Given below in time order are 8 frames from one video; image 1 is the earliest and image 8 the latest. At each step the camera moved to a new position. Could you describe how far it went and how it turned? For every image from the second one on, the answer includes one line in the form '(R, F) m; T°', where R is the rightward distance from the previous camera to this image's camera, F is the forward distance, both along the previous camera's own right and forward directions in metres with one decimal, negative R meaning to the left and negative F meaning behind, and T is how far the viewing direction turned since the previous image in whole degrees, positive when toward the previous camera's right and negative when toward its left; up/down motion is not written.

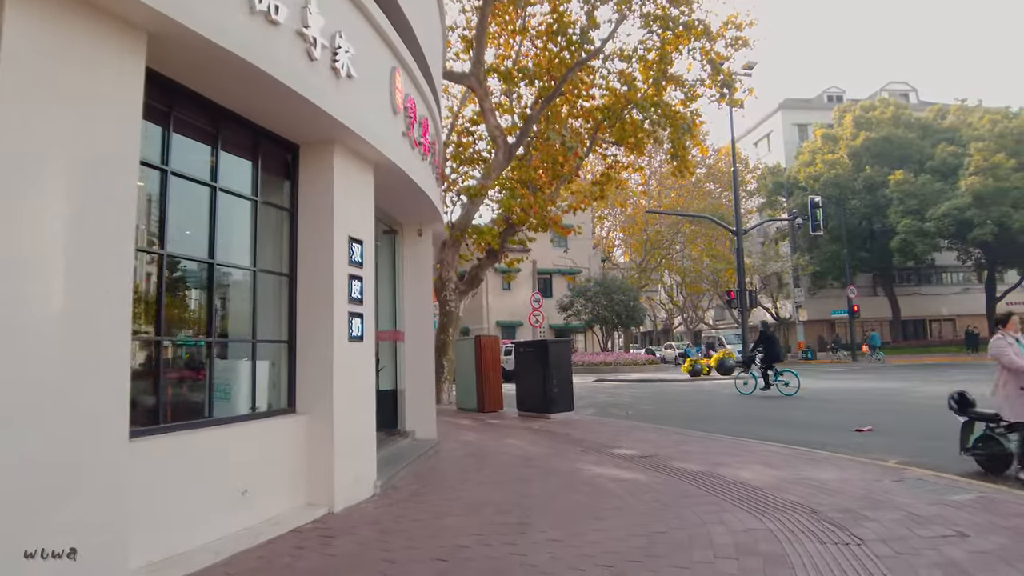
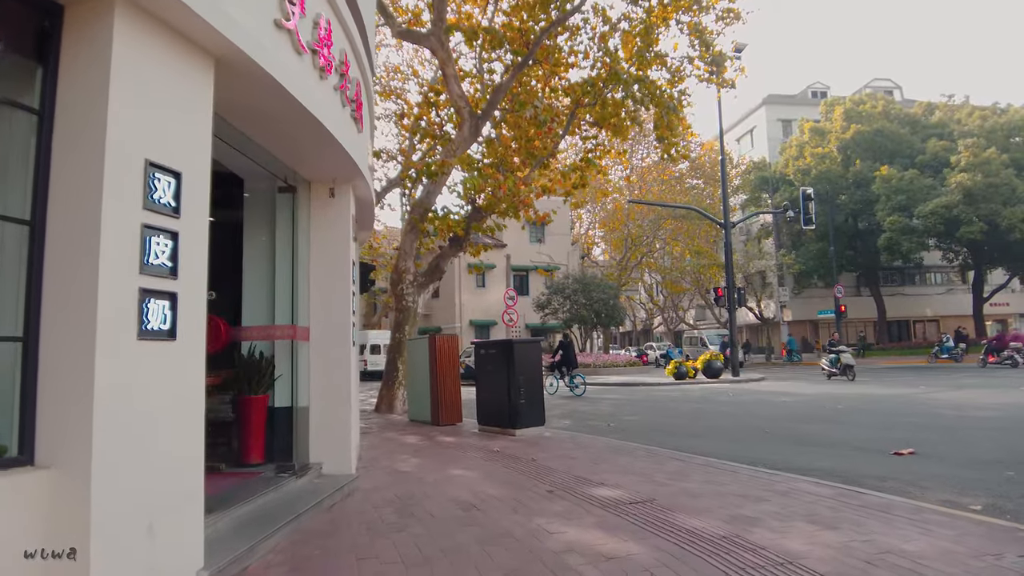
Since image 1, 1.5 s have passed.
(+0.3, +2.1) m; +2°
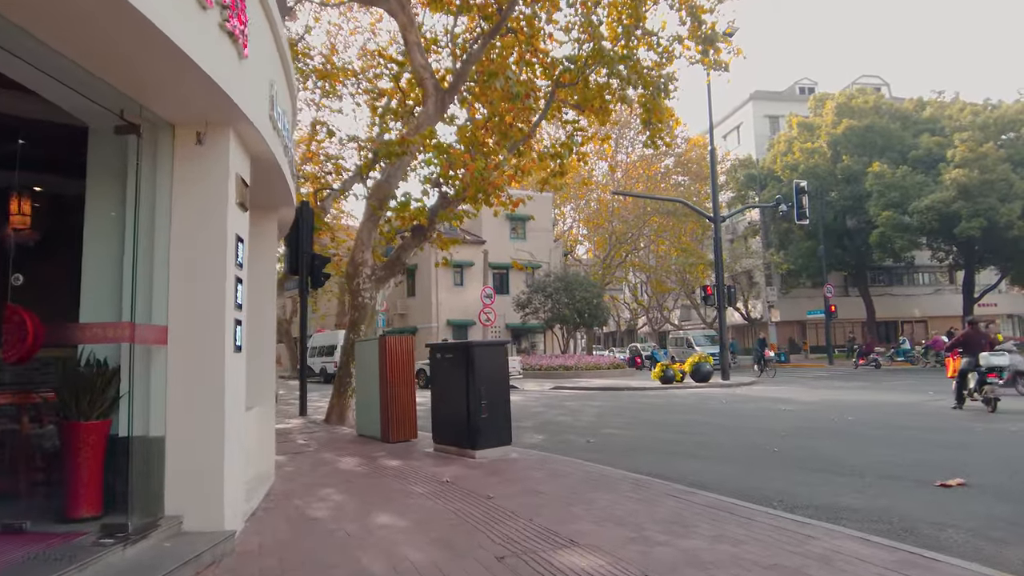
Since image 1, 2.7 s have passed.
(+0.3, +1.6) m; +1°
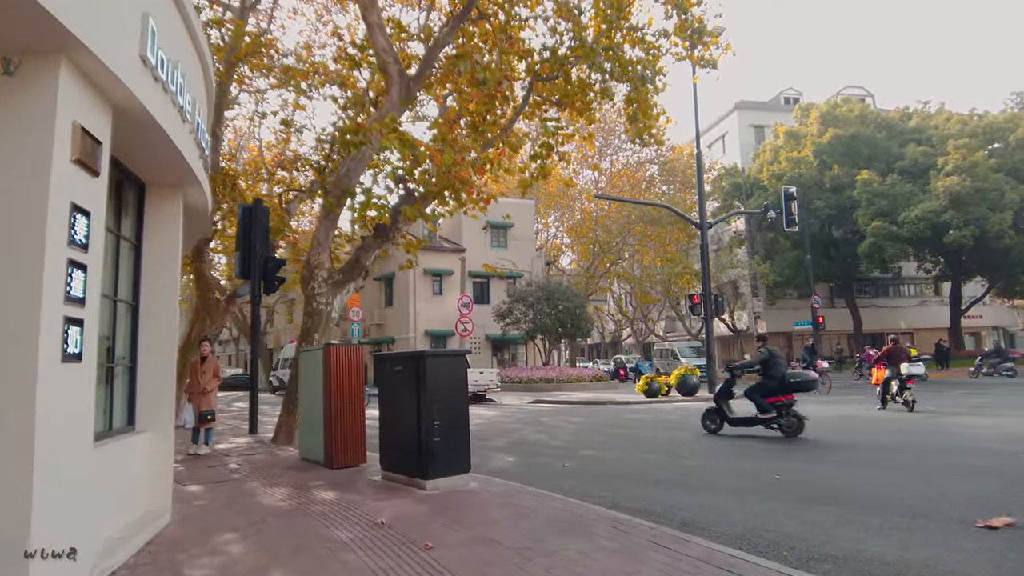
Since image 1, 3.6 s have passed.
(+0.3, +1.2) m; +1°
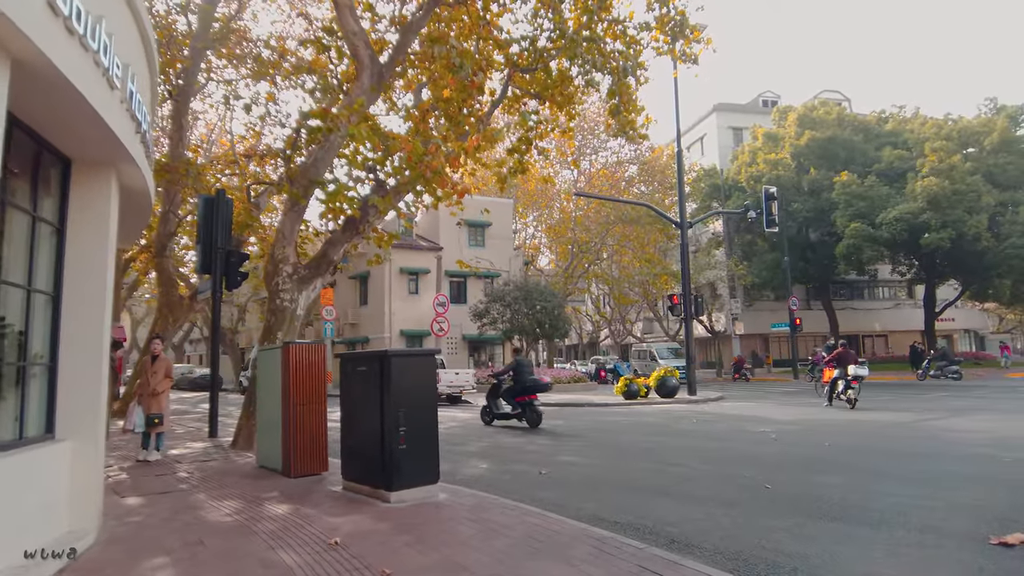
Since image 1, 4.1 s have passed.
(0.0, +0.5) m; +2°
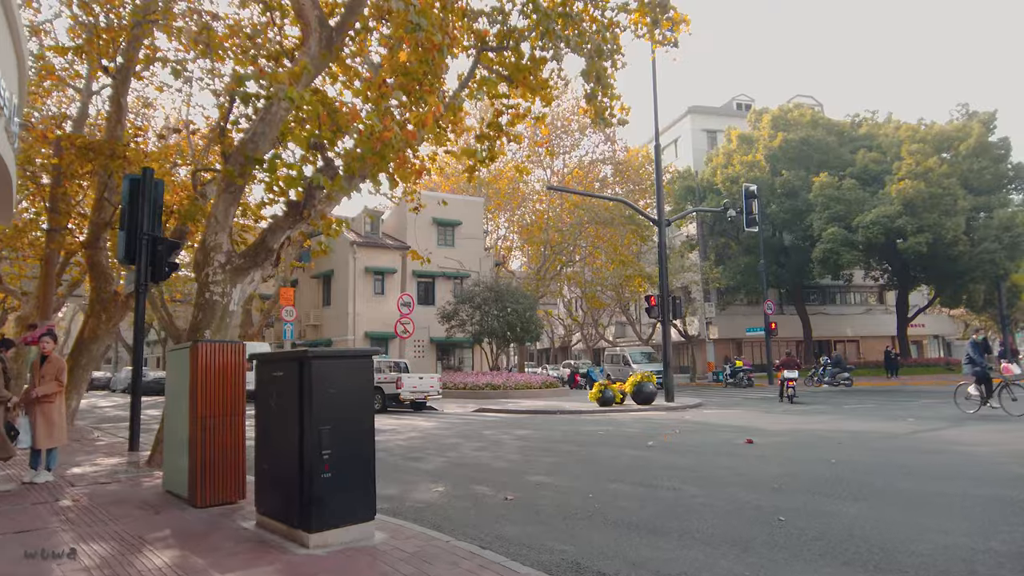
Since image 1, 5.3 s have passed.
(+0.1, +1.3) m; +2°
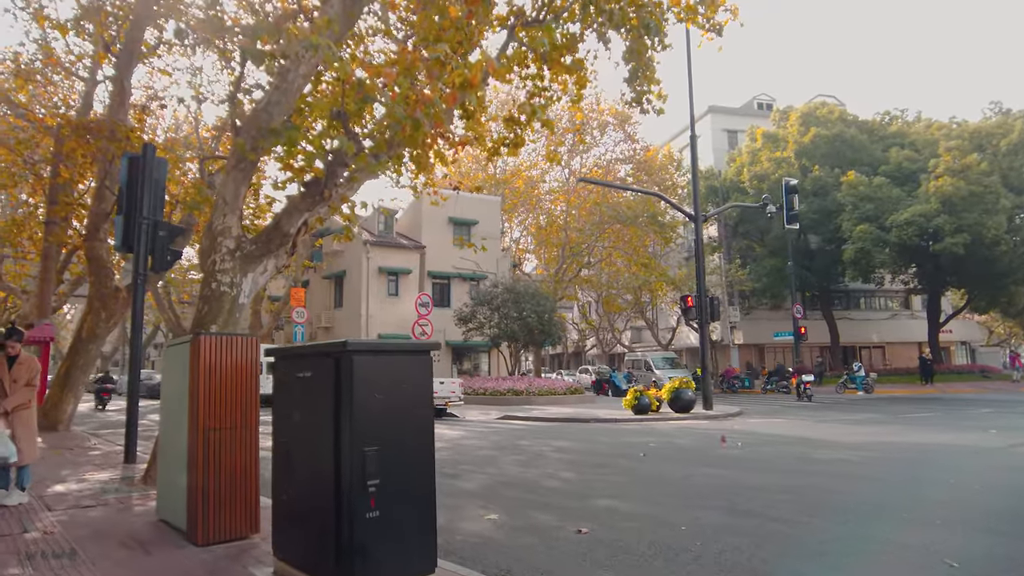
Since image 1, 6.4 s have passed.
(-0.6, +1.3) m; -1°
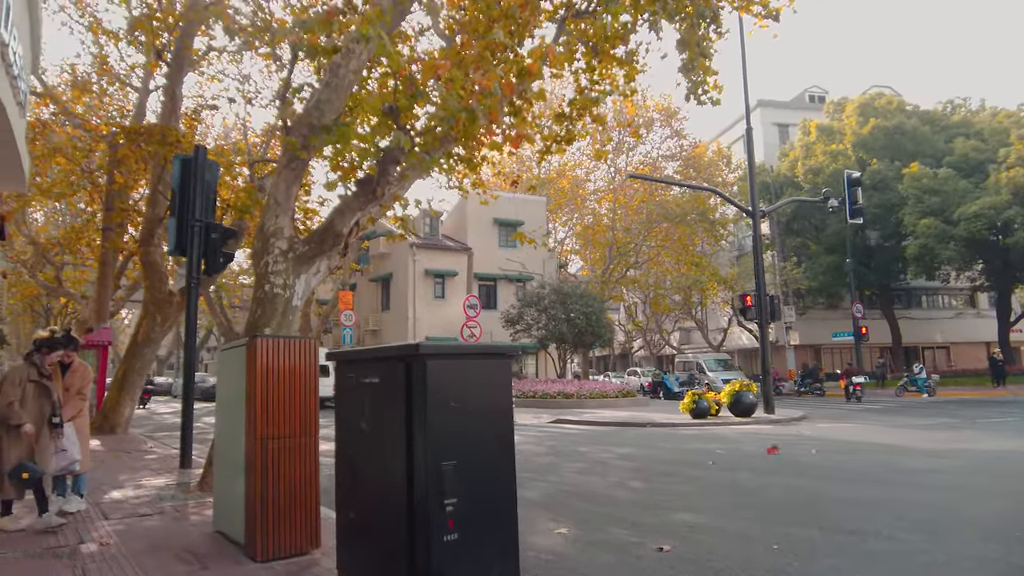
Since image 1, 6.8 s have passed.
(-0.2, +0.4) m; -4°
